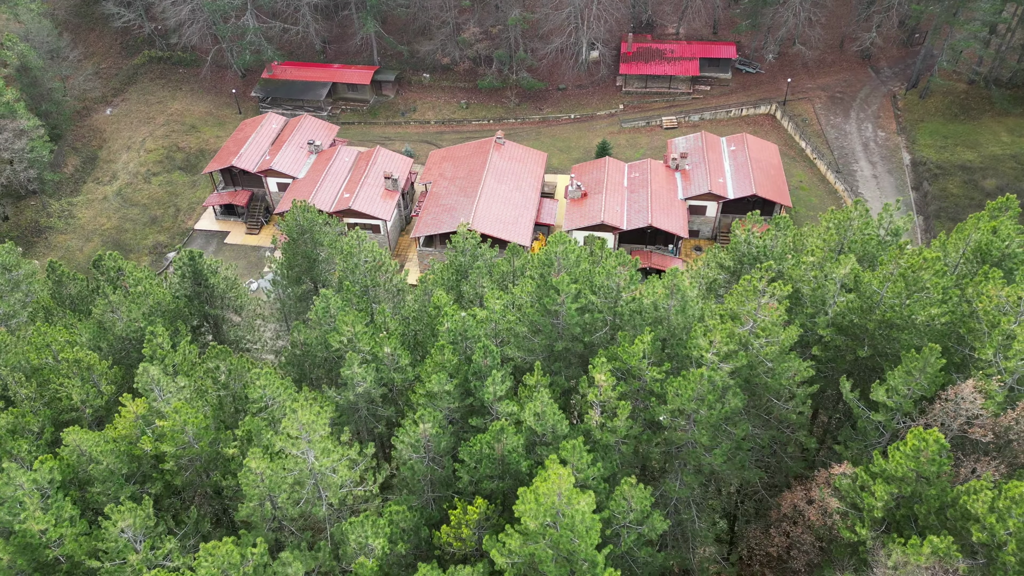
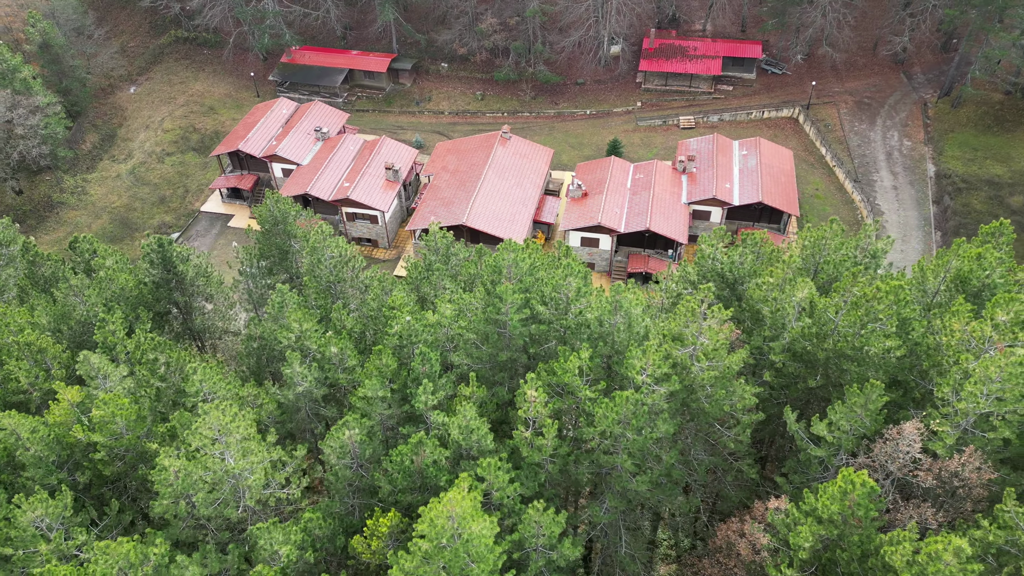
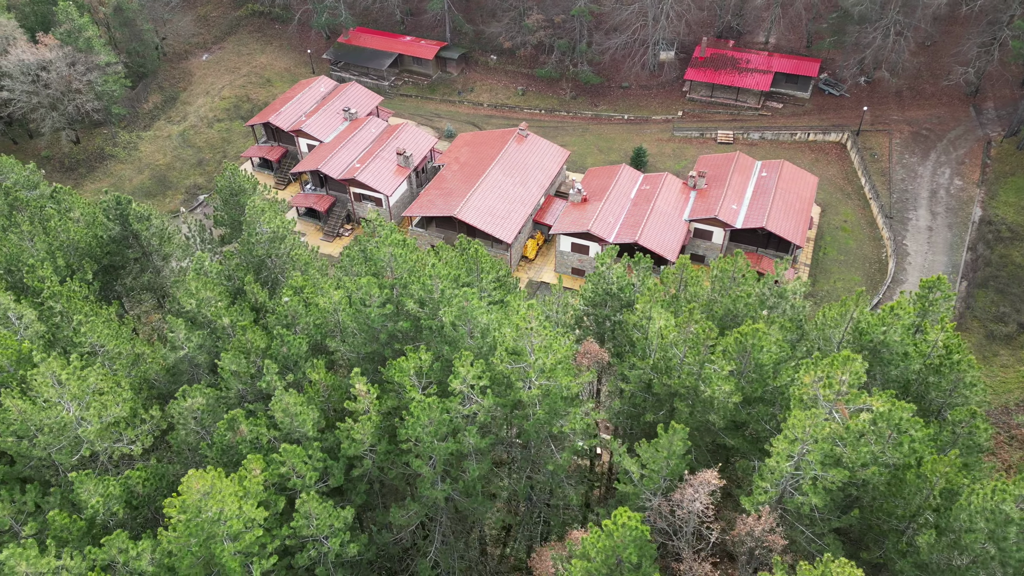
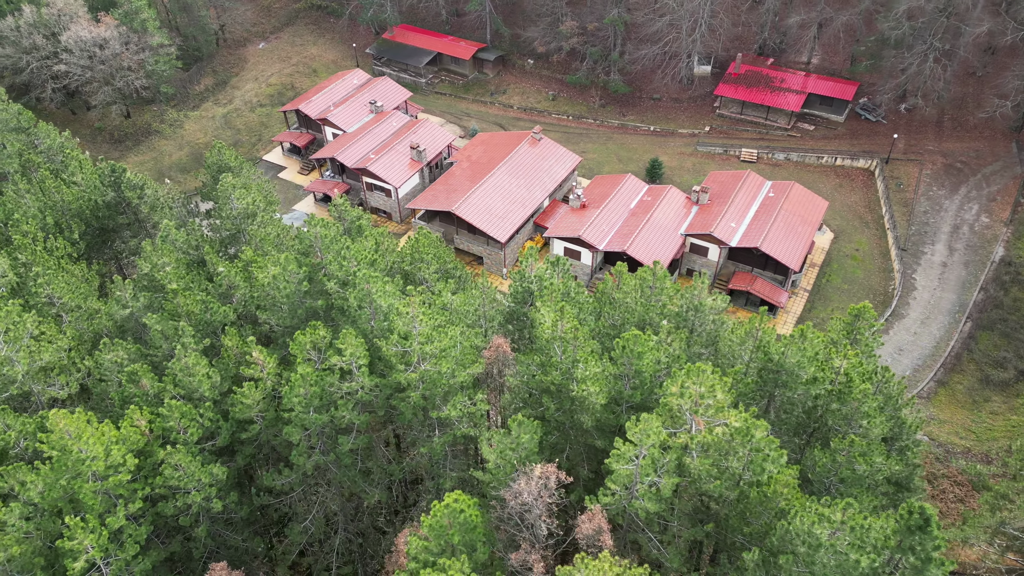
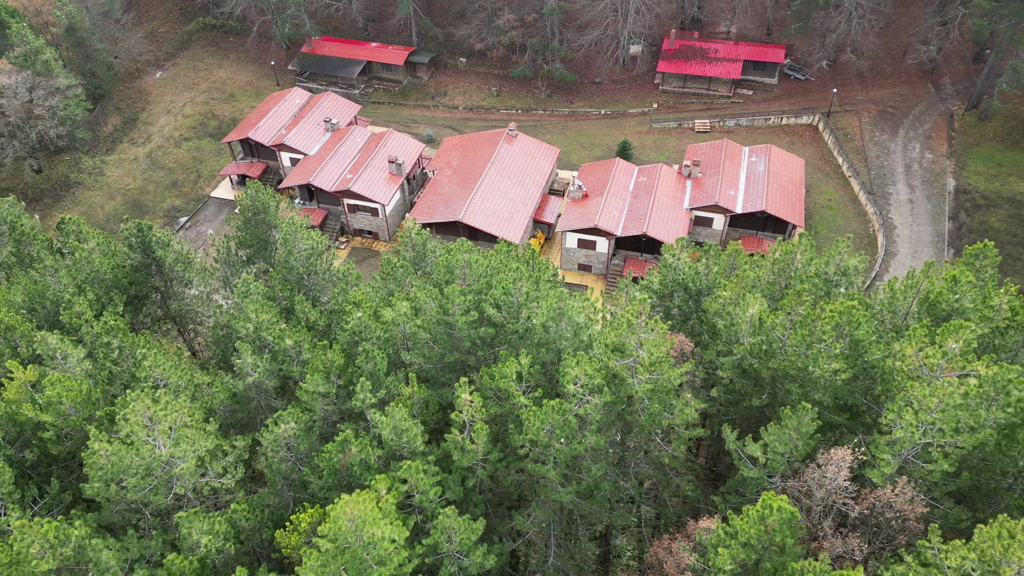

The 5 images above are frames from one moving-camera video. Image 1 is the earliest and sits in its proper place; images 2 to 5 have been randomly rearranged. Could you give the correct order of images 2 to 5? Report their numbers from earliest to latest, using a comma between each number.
2, 5, 3, 4
